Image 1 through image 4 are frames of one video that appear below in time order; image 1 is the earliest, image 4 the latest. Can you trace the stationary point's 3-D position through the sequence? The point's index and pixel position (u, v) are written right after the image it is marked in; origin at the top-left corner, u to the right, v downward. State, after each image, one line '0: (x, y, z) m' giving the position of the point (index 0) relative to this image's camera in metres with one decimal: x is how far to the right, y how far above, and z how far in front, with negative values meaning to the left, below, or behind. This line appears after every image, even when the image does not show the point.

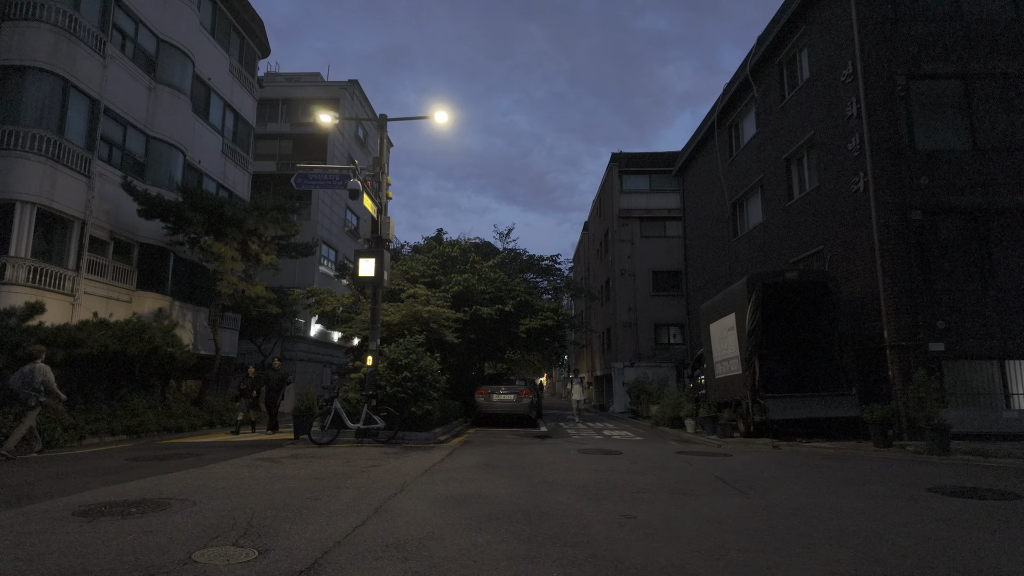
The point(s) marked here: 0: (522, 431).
0: (+0.3, -4.3, +17.6) m
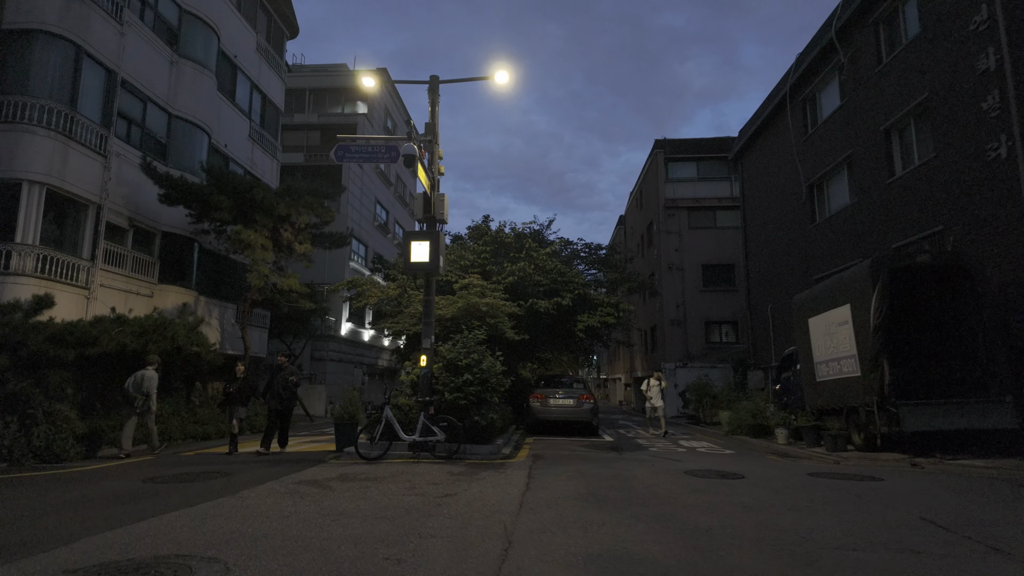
0: (+2.0, -4.0, +15.5) m
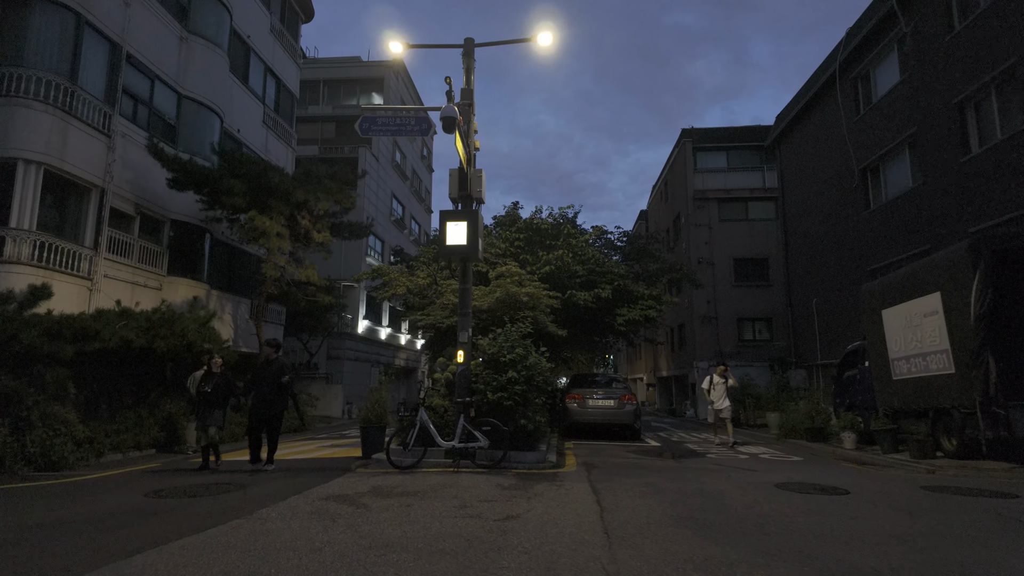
0: (+2.9, -3.8, +14.2) m
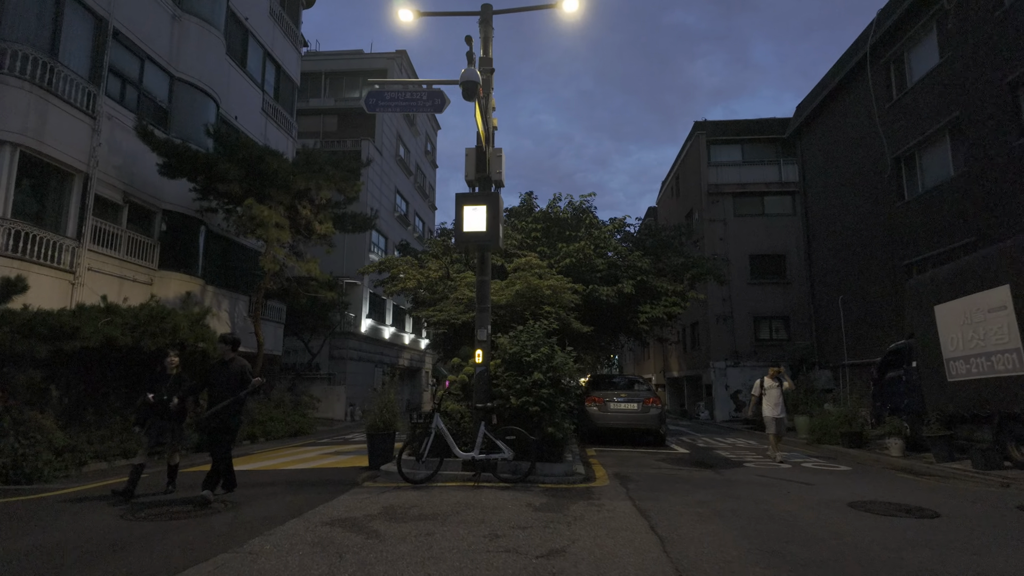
0: (+3.3, -3.6, +13.1) m
